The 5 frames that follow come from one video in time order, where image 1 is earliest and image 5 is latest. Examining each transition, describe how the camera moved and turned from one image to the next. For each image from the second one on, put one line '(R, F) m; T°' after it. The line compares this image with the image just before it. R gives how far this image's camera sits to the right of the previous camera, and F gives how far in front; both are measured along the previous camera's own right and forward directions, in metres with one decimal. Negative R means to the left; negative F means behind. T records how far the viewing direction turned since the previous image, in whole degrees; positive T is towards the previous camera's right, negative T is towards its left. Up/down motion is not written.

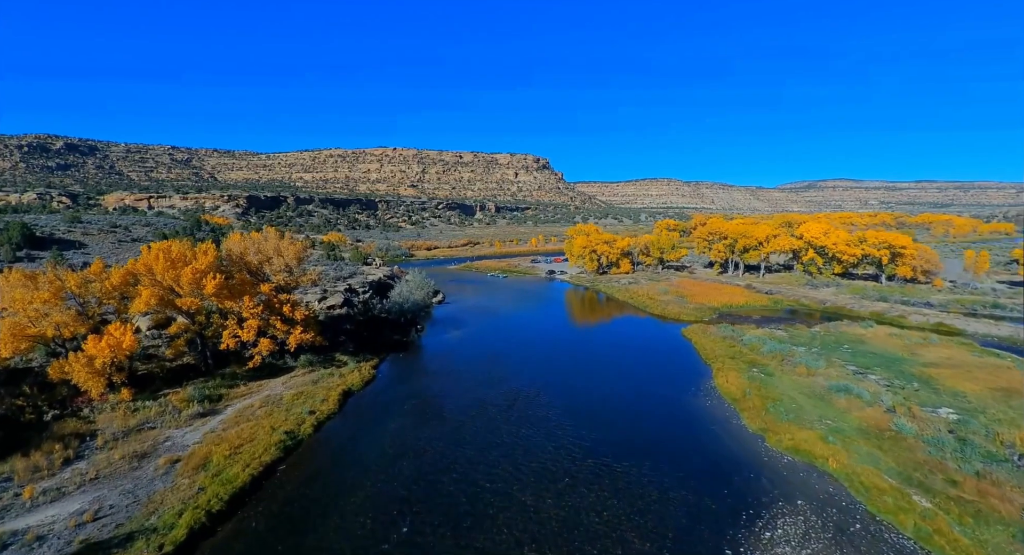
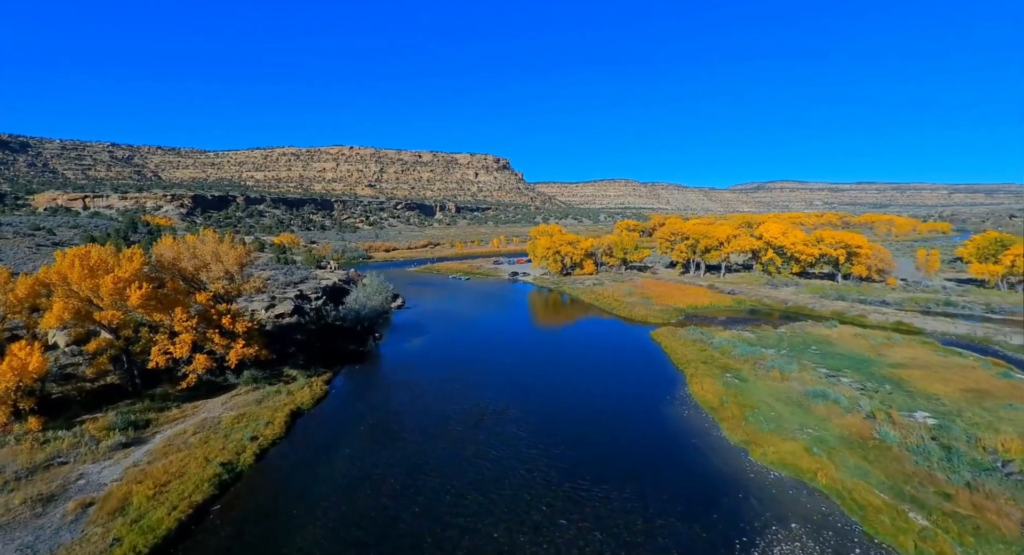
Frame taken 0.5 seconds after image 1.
(-0.1, +1.6) m; +5°
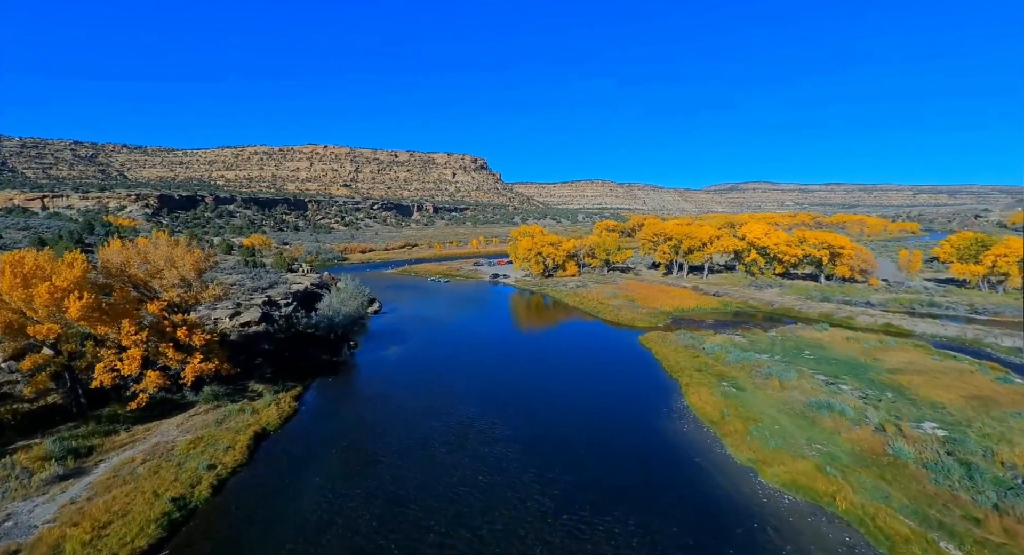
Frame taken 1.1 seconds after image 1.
(-0.3, +1.5) m; +3°
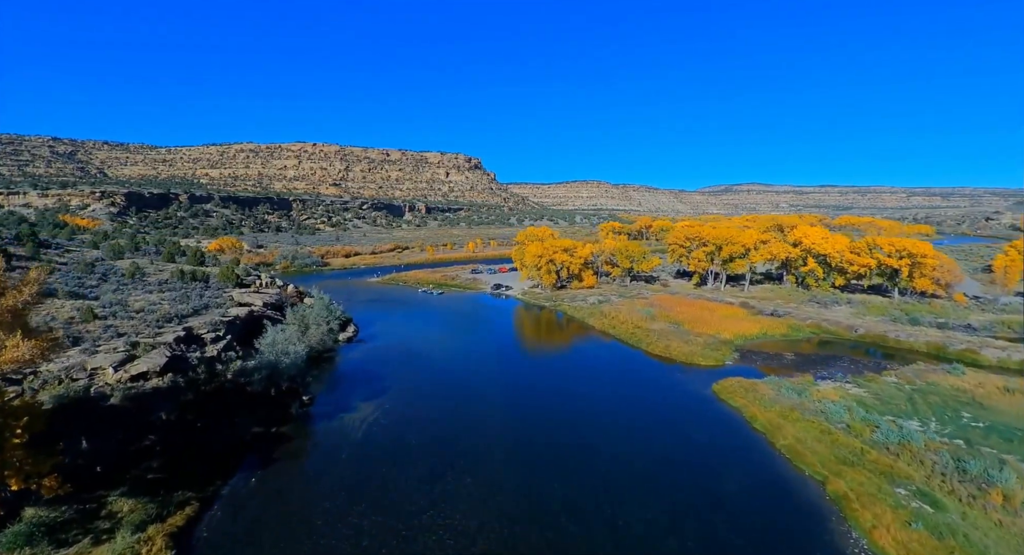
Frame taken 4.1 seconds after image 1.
(-1.4, +8.8) m; +1°
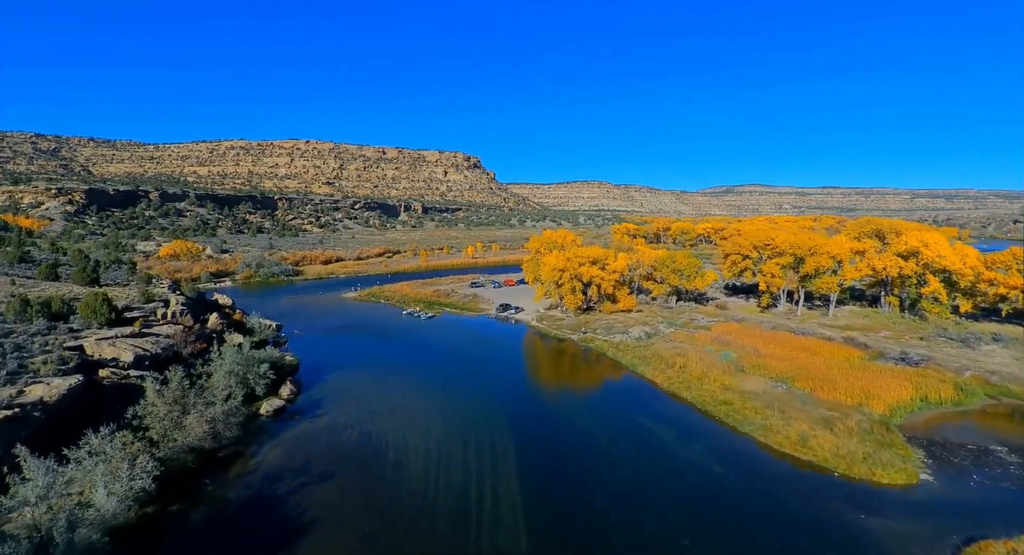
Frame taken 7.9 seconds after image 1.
(-1.1, +10.9) m; 0°
